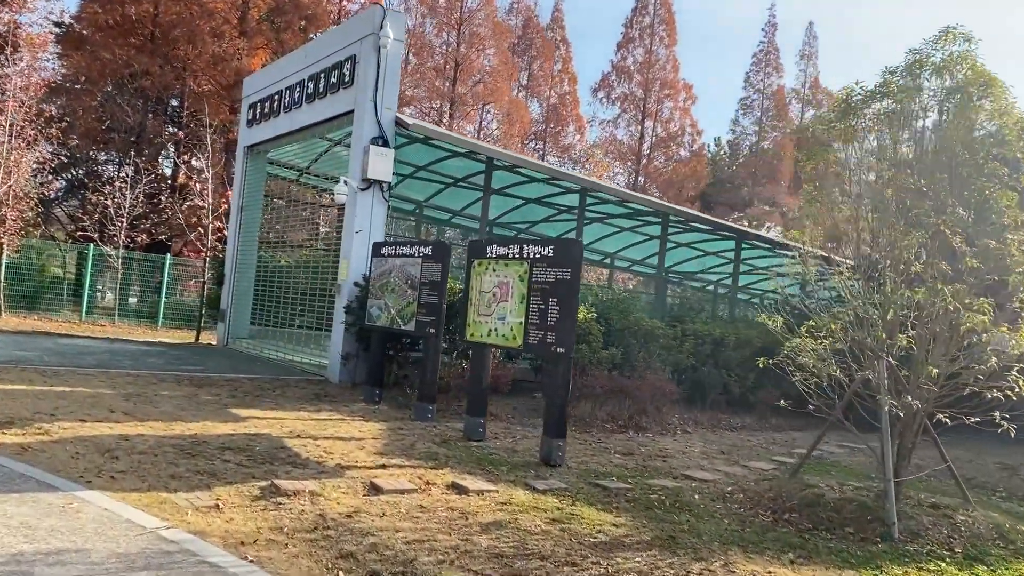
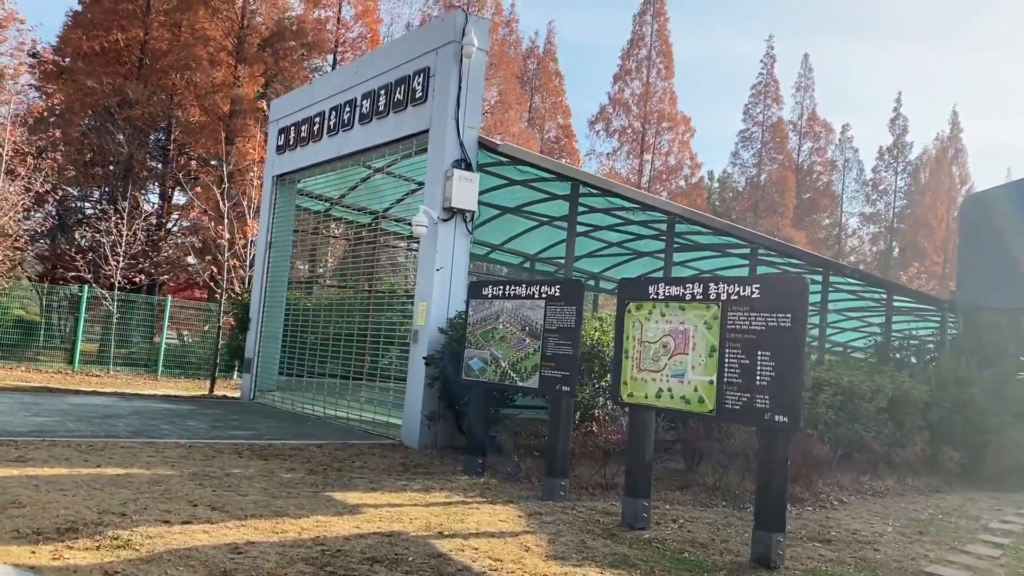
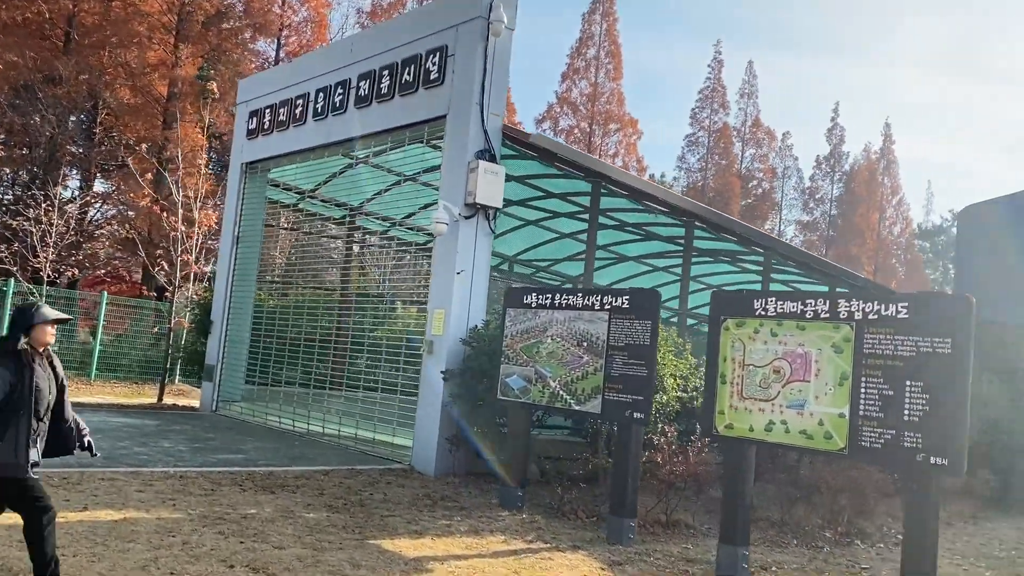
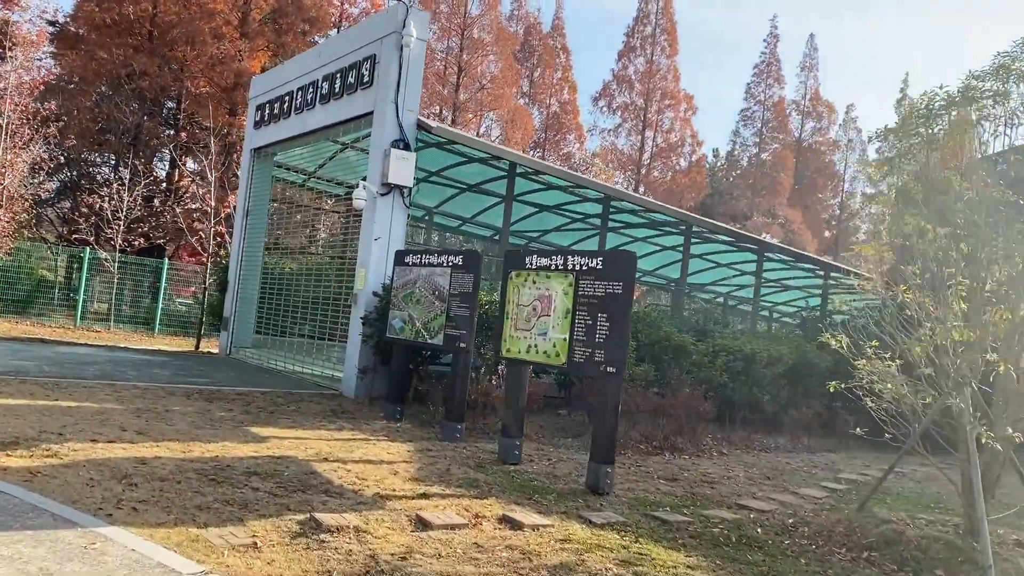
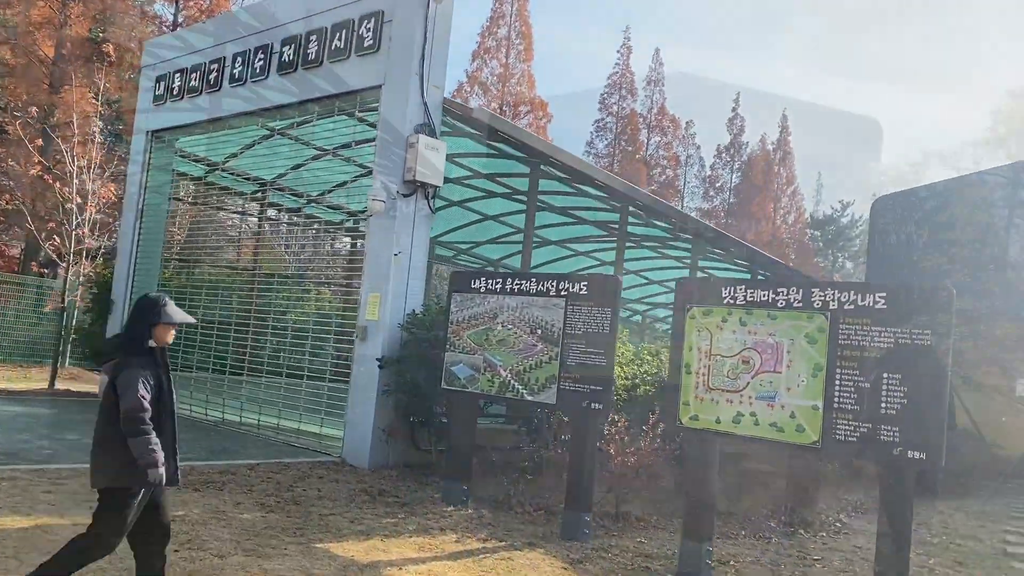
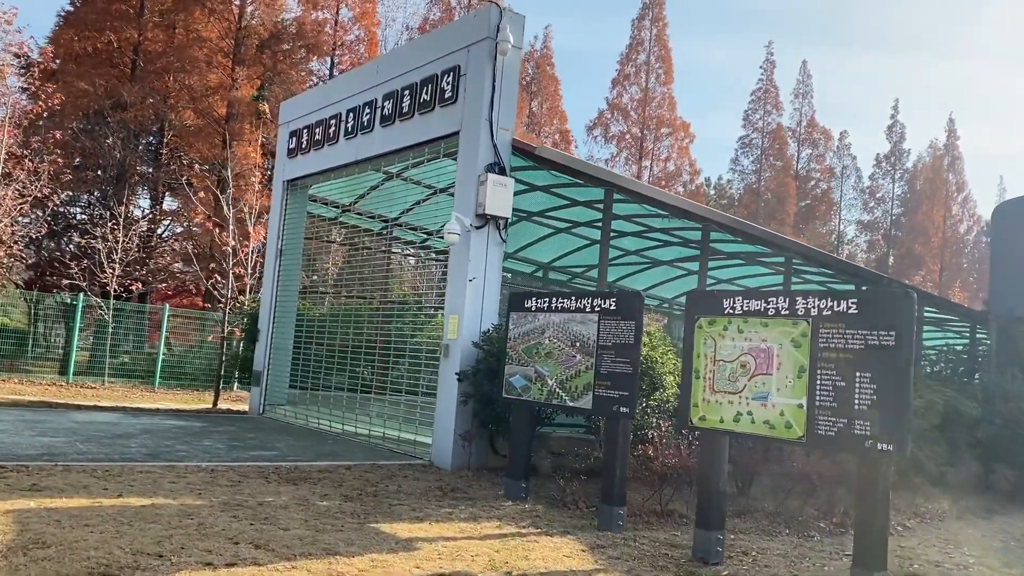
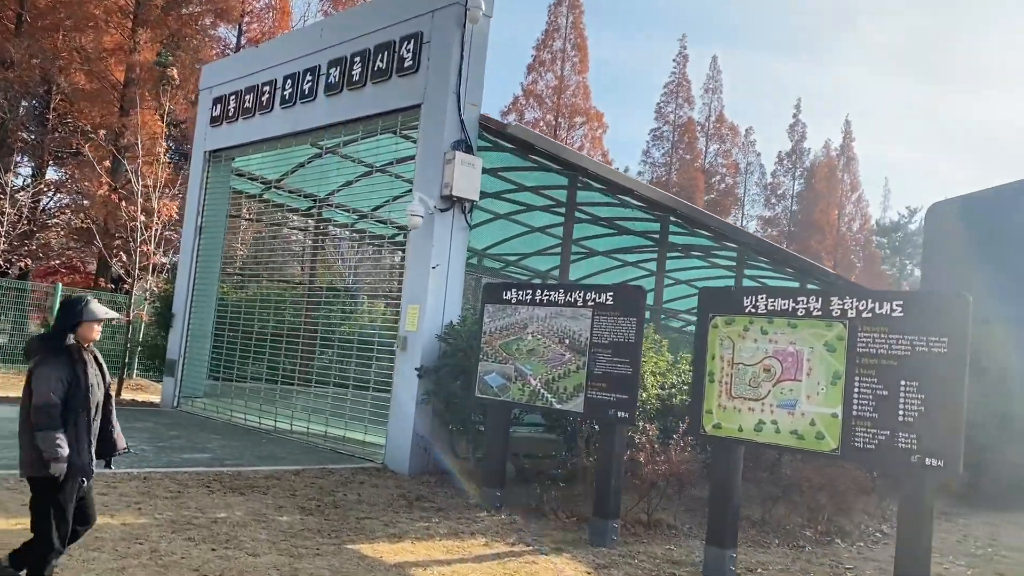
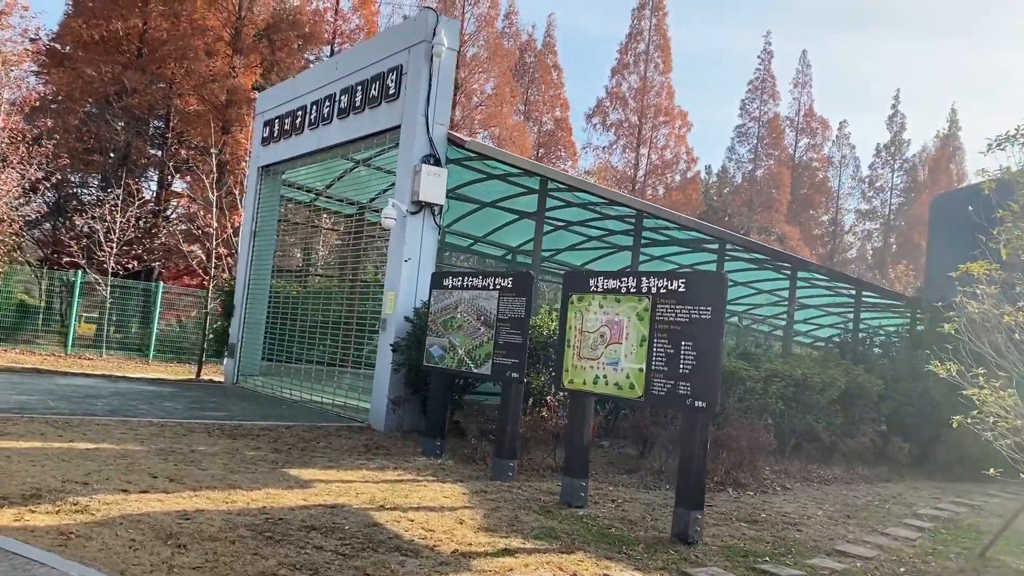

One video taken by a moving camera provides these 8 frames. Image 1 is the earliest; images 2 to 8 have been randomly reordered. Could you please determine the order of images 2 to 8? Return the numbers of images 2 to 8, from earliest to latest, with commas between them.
4, 8, 2, 6, 3, 7, 5
